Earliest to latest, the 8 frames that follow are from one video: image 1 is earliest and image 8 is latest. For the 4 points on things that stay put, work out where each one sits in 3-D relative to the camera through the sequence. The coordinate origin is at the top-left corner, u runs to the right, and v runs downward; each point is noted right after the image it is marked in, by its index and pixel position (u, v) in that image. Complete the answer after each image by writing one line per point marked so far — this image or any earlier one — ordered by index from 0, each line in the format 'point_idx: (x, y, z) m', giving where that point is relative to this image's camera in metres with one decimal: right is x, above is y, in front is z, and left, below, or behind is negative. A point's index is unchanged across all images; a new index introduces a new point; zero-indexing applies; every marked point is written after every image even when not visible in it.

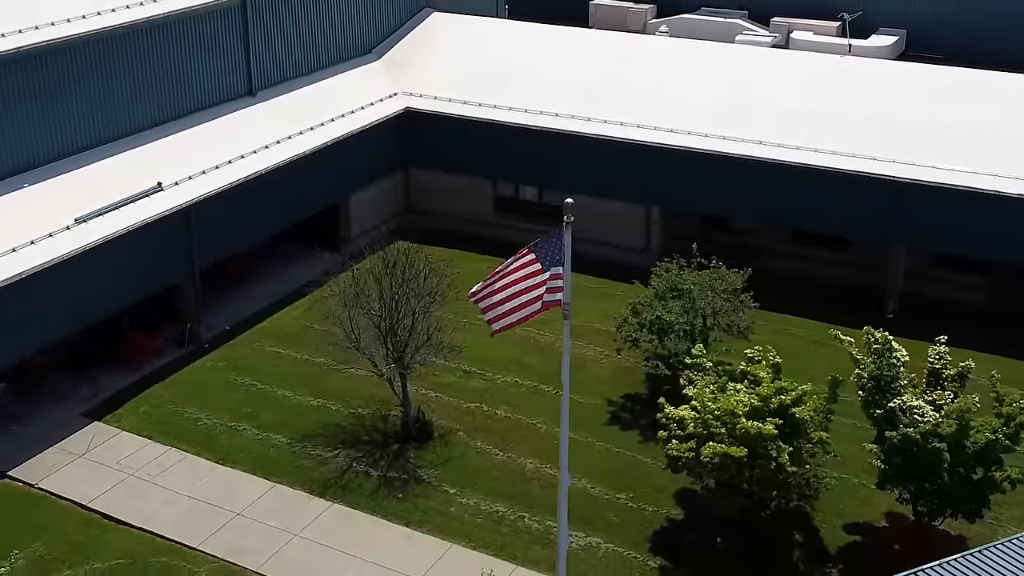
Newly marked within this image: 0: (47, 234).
0: (-5.8, +0.7, +17.8) m
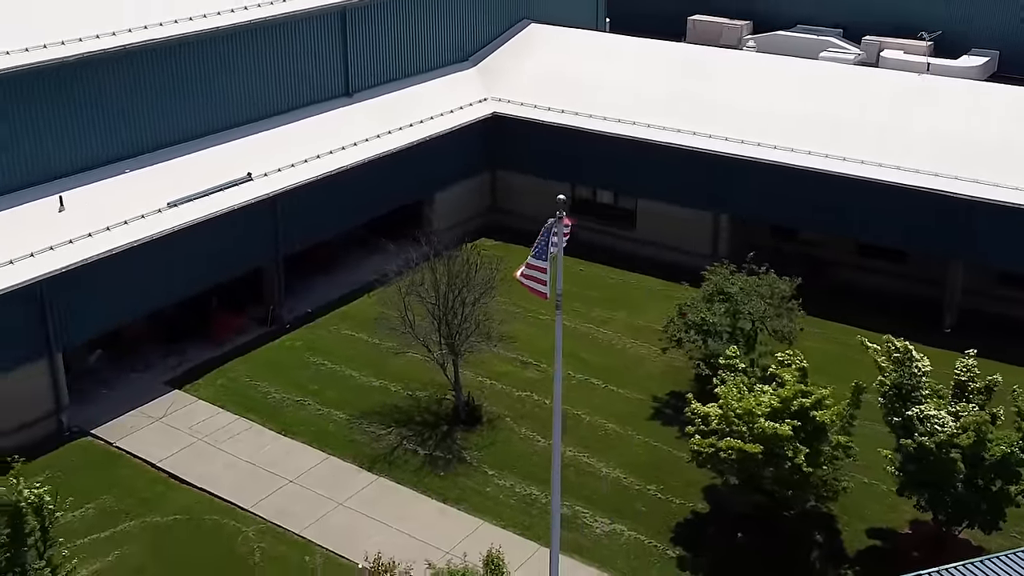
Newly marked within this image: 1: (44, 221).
0: (-5.1, +1.0, +19.5) m
1: (-6.2, +0.8, +18.7) m
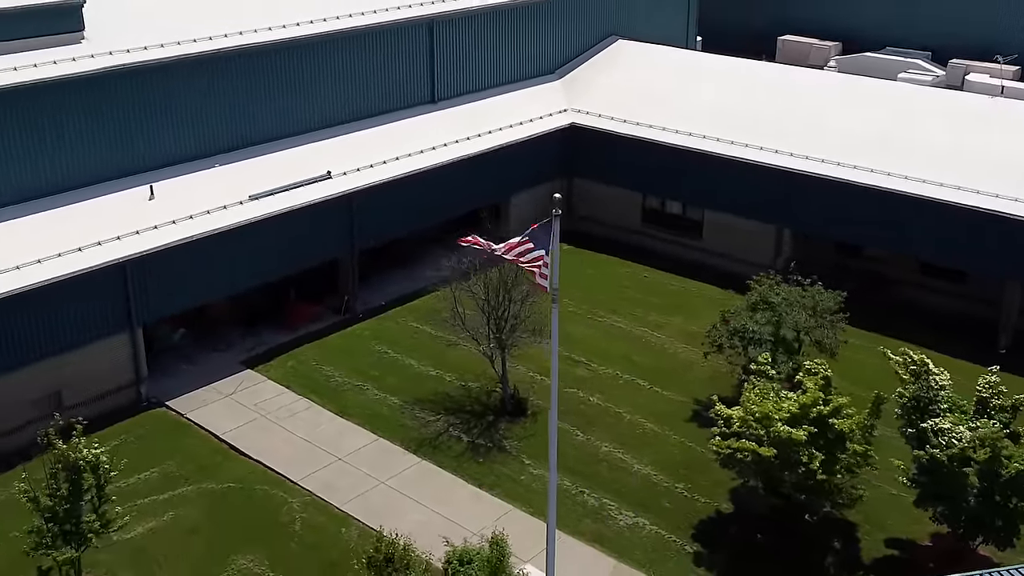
0: (-4.4, +1.2, +21.0) m
1: (-5.5, +1.1, +20.4) m
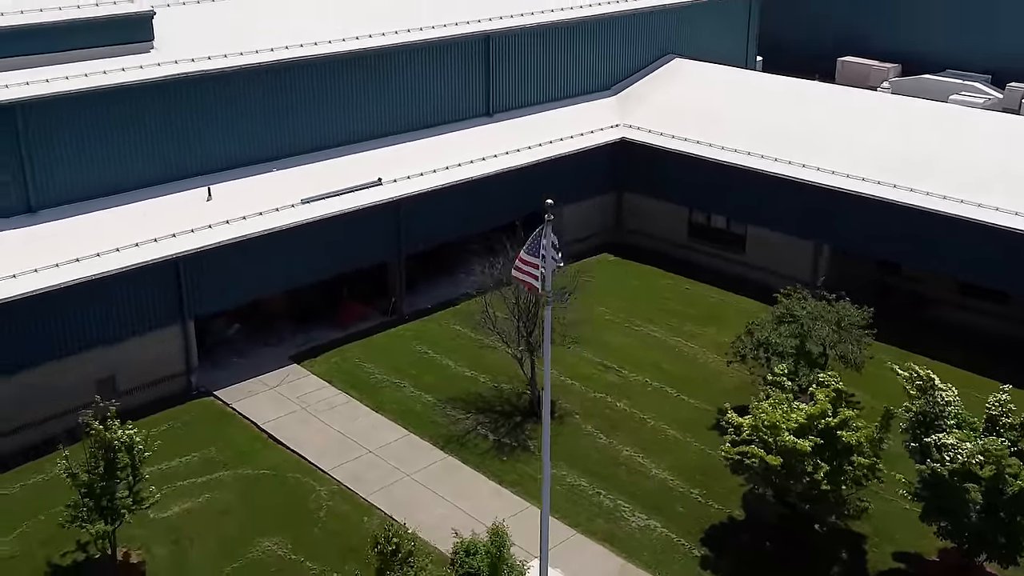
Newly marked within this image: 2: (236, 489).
0: (-3.8, +1.3, +22.1) m
1: (-5.0, +1.2, +21.6) m
2: (-3.8, -2.8, +19.5) m
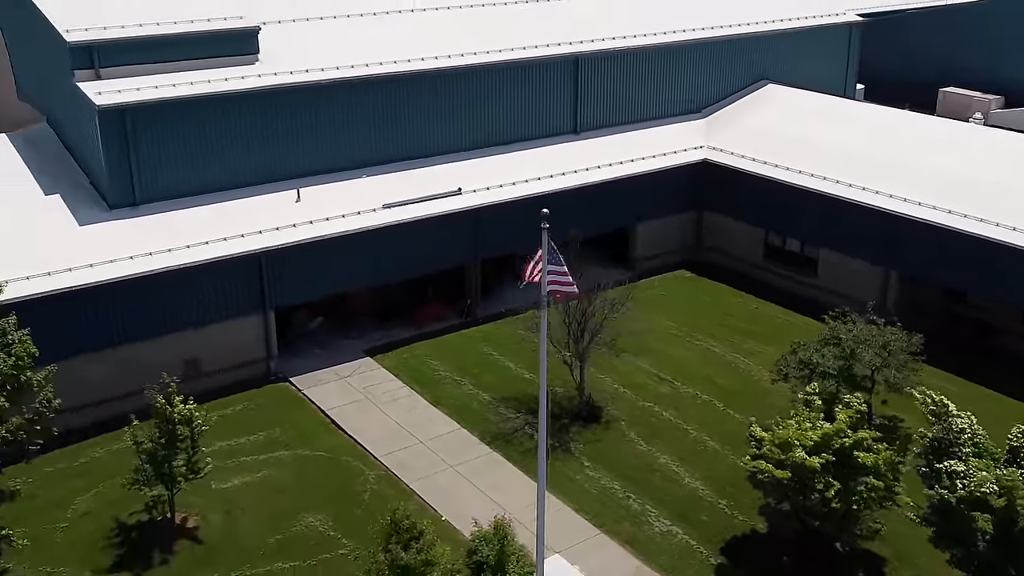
0: (-2.7, +1.3, +23.7) m
1: (-4.0, +1.3, +23.3) m
2: (-3.3, -2.7, +21.1) m
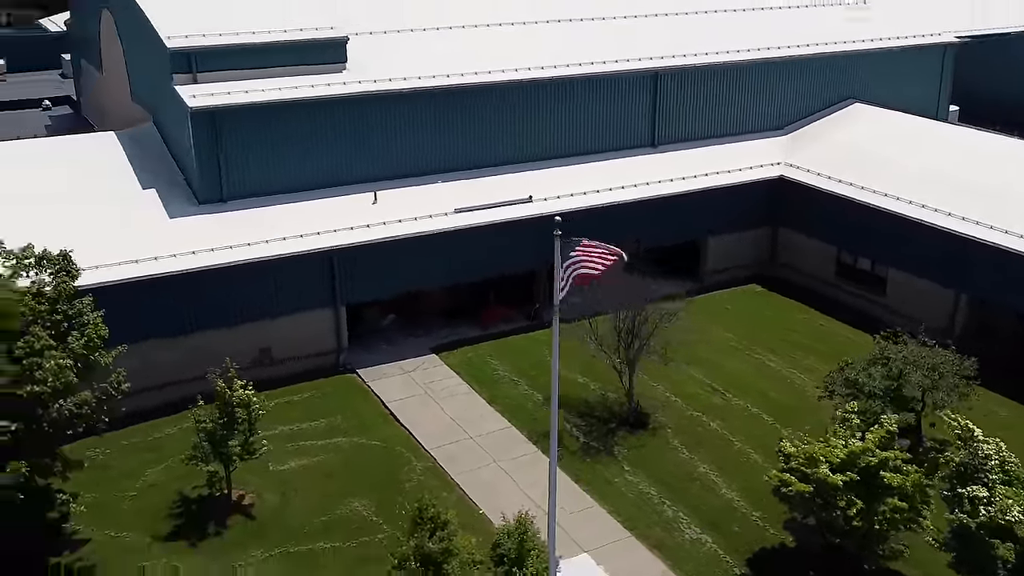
0: (-1.5, +1.3, +24.8) m
1: (-2.8, +1.4, +24.6) m
2: (-2.7, -2.7, +22.3) m
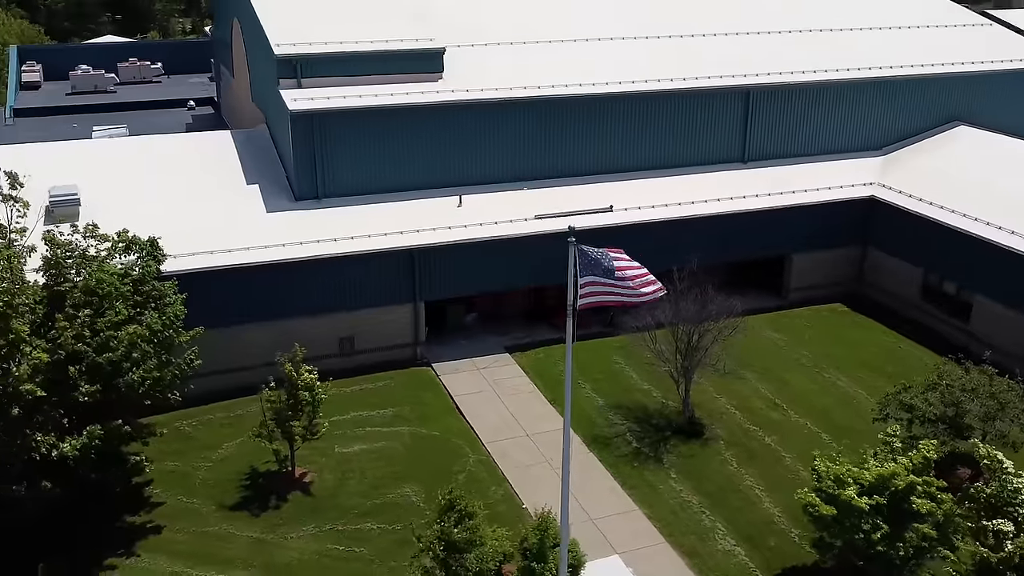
0: (0.0, +1.3, +25.8) m
1: (-1.3, +1.4, +25.8) m
2: (-1.8, -2.6, +23.5) m
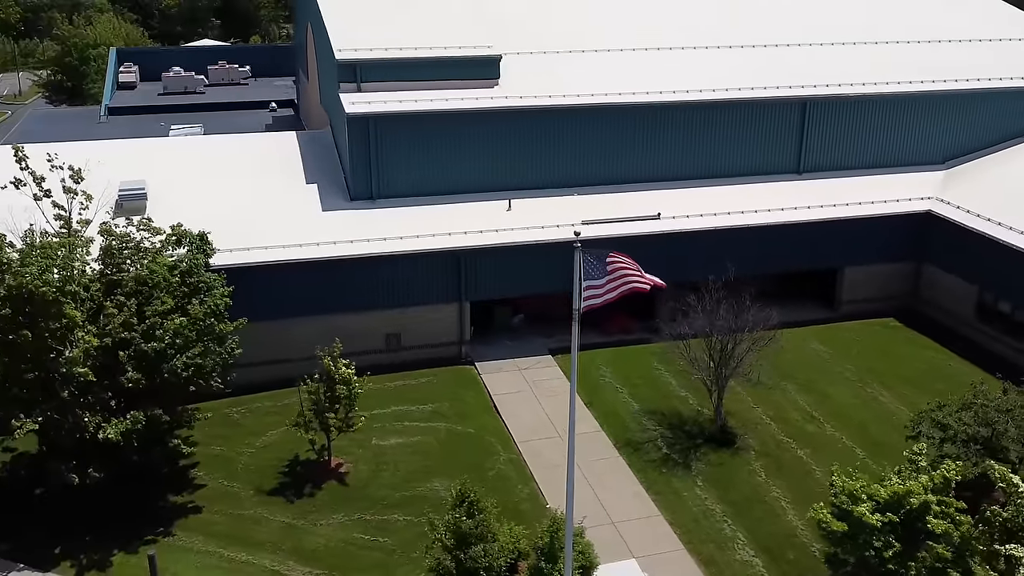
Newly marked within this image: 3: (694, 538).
0: (+0.9, +1.2, +26.1) m
1: (-0.4, +1.4, +26.3) m
2: (-1.2, -2.6, +24.0) m
3: (+2.5, -3.7, +21.4) m
